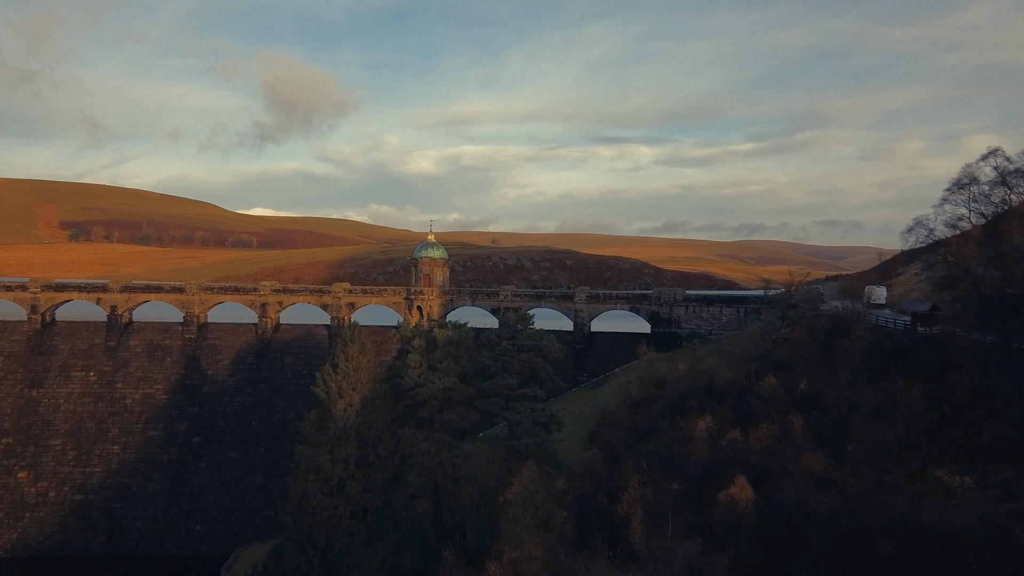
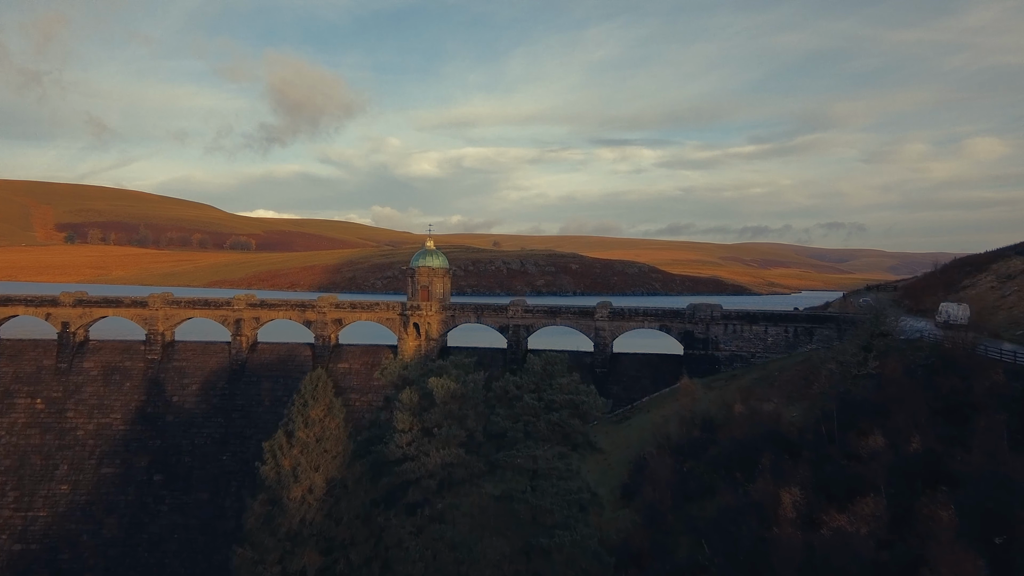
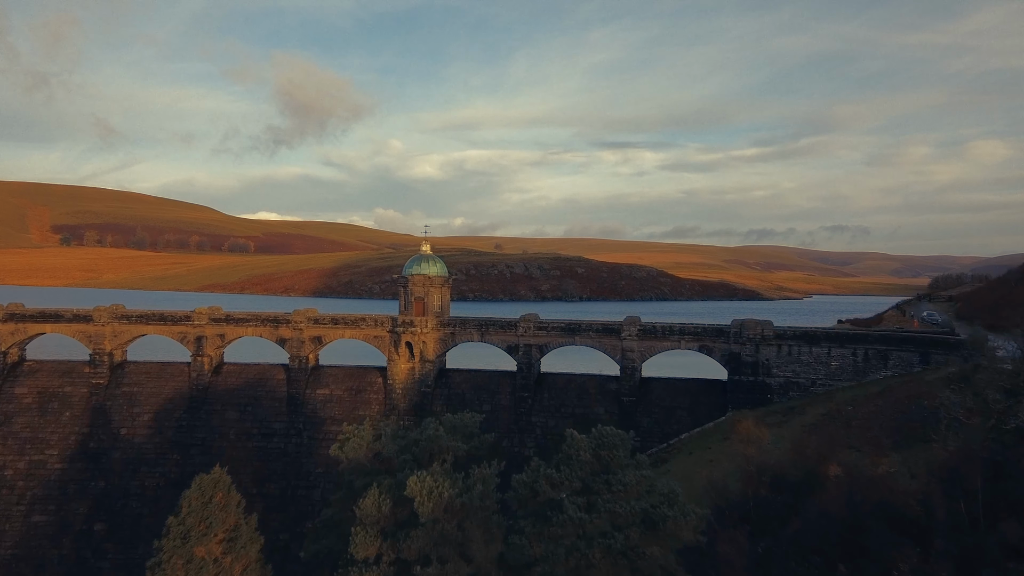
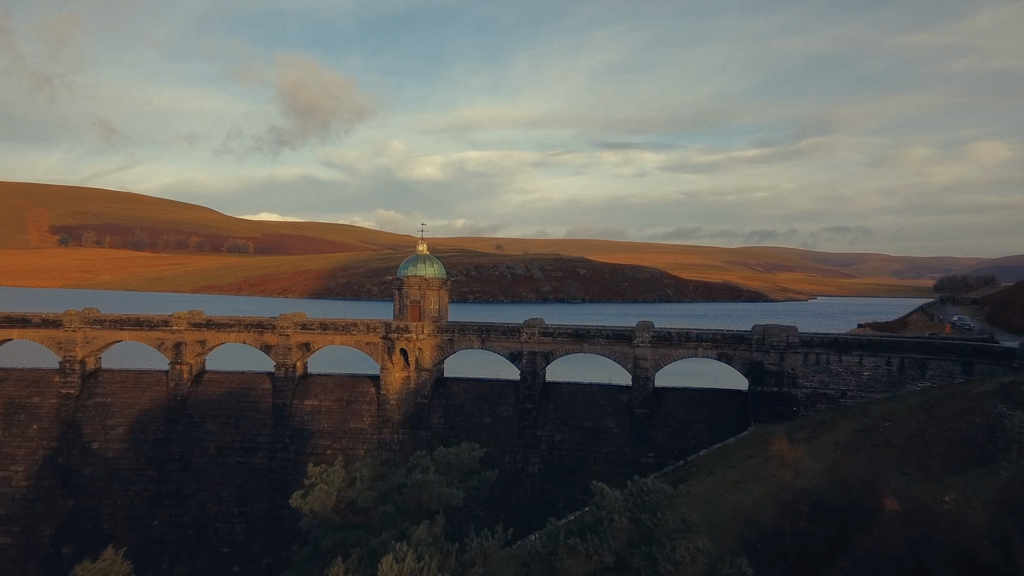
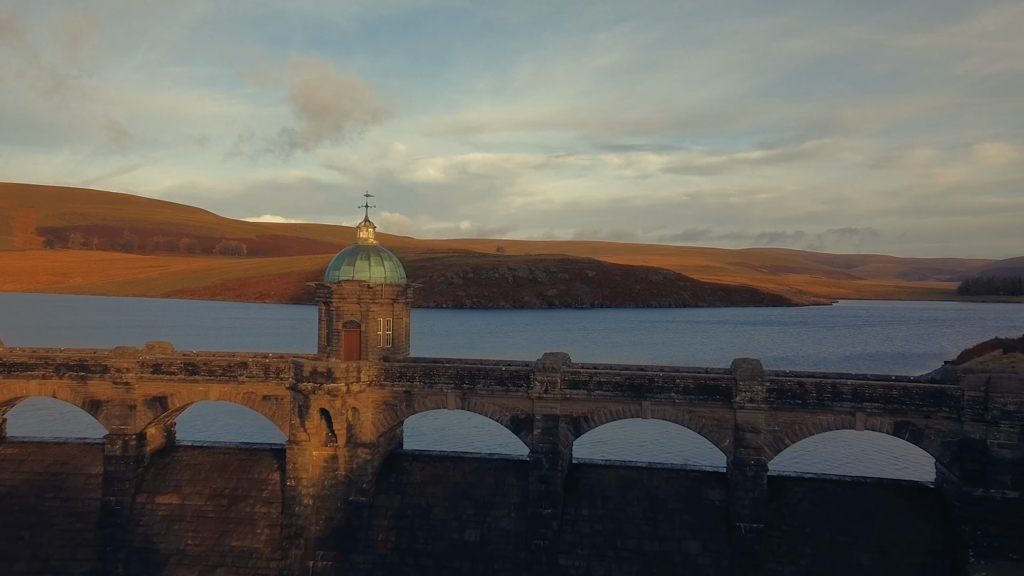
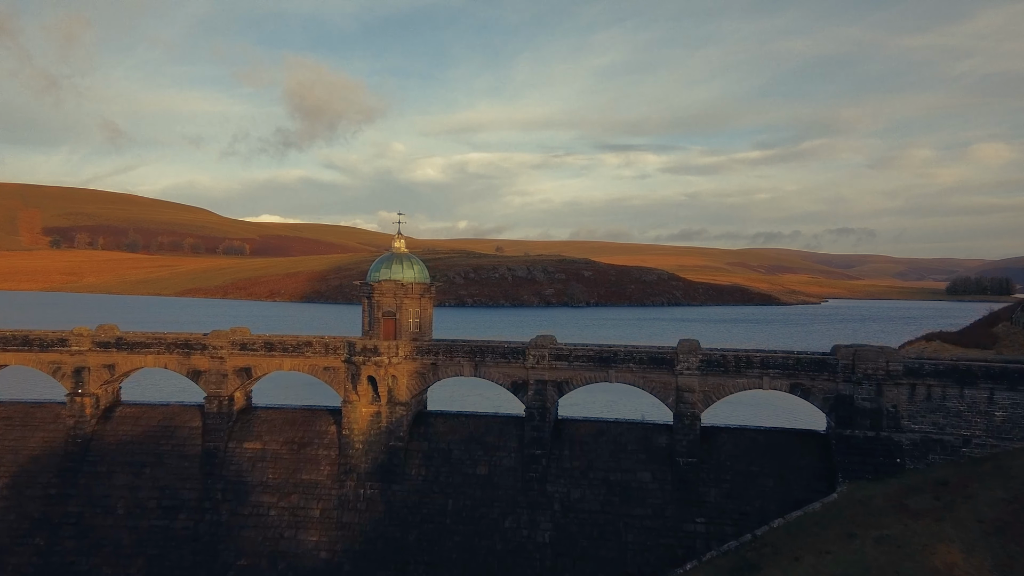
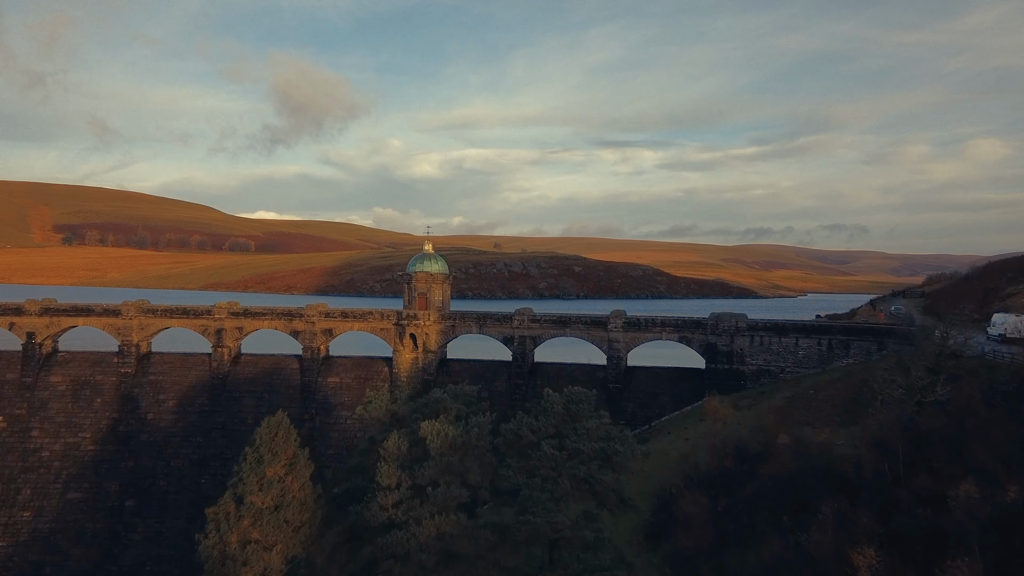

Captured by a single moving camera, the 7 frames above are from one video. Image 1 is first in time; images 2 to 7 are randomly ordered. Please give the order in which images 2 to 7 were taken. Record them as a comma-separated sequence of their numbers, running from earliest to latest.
2, 7, 3, 4, 6, 5
